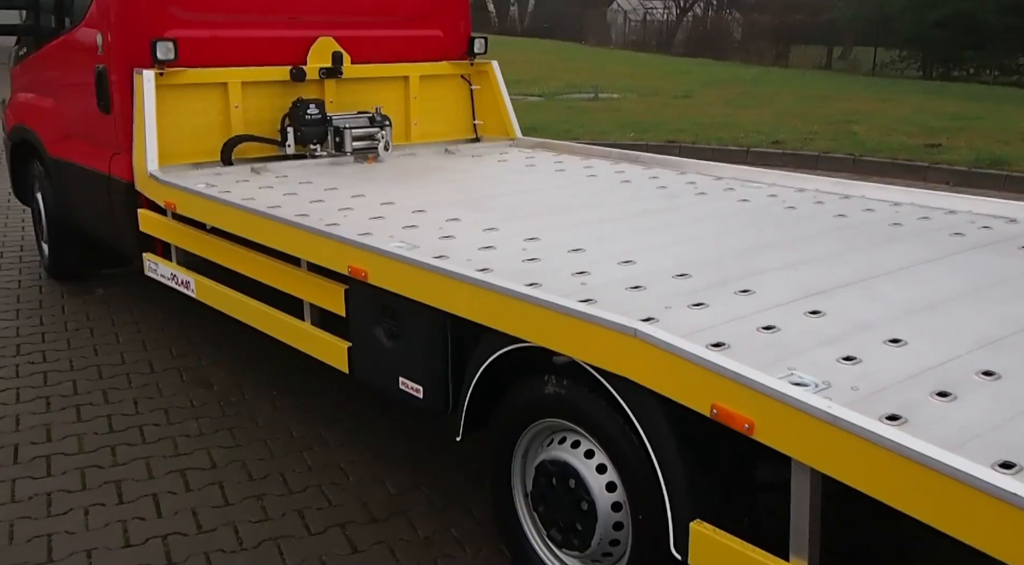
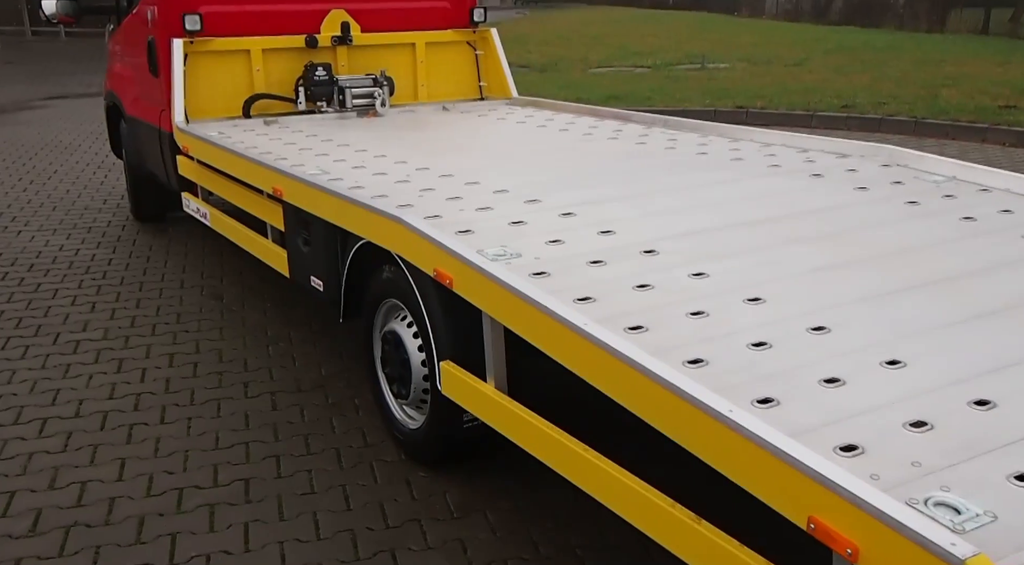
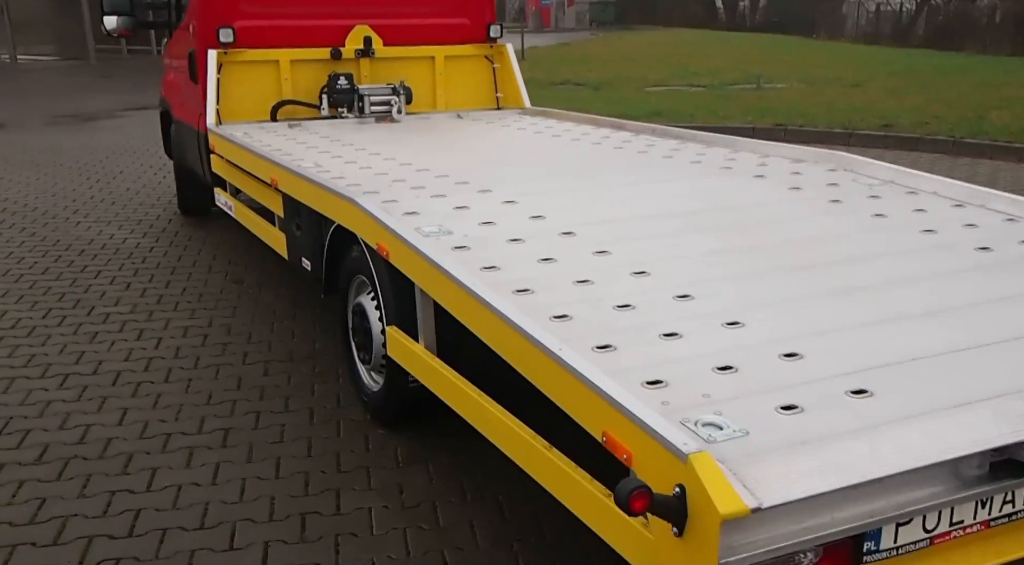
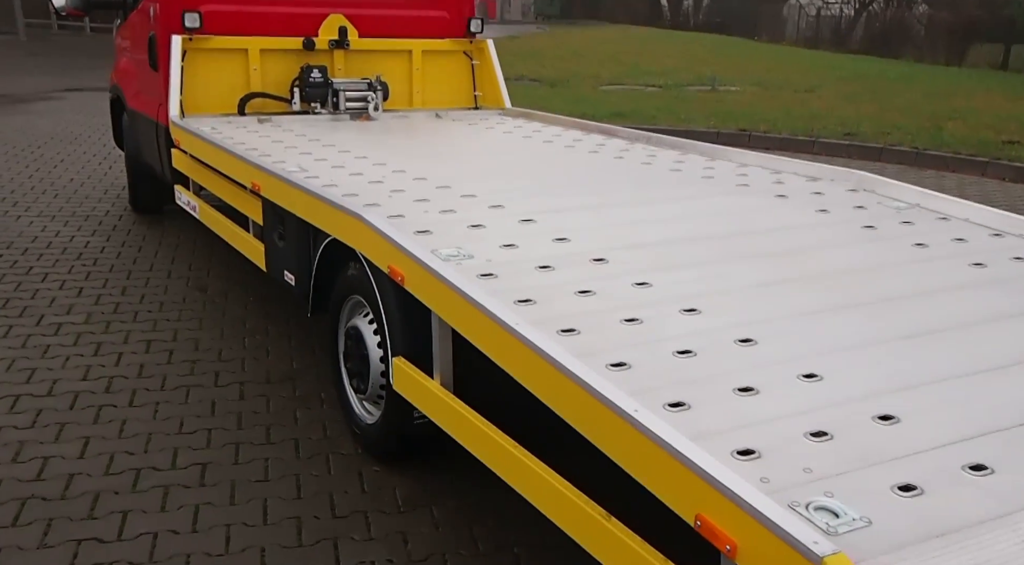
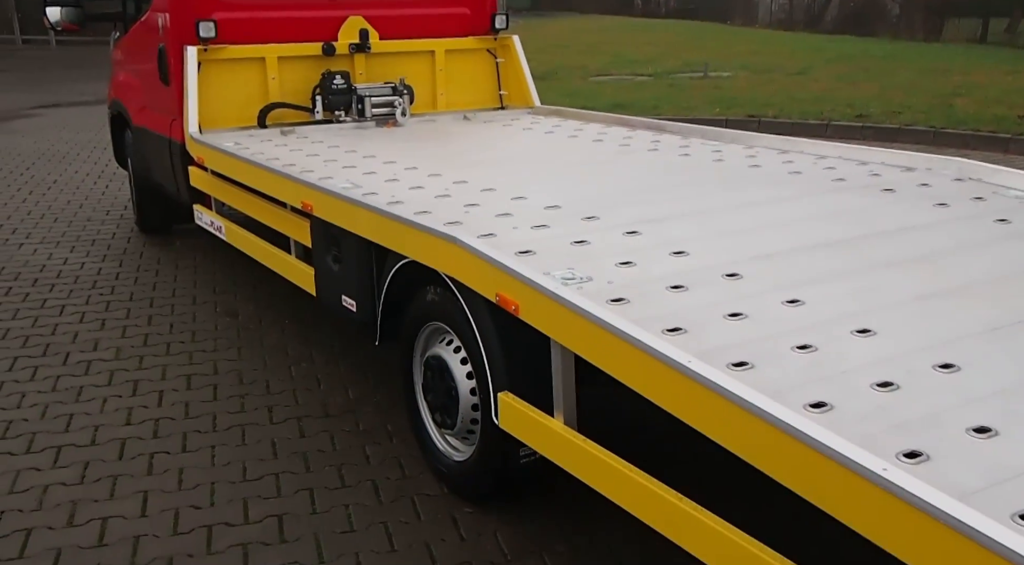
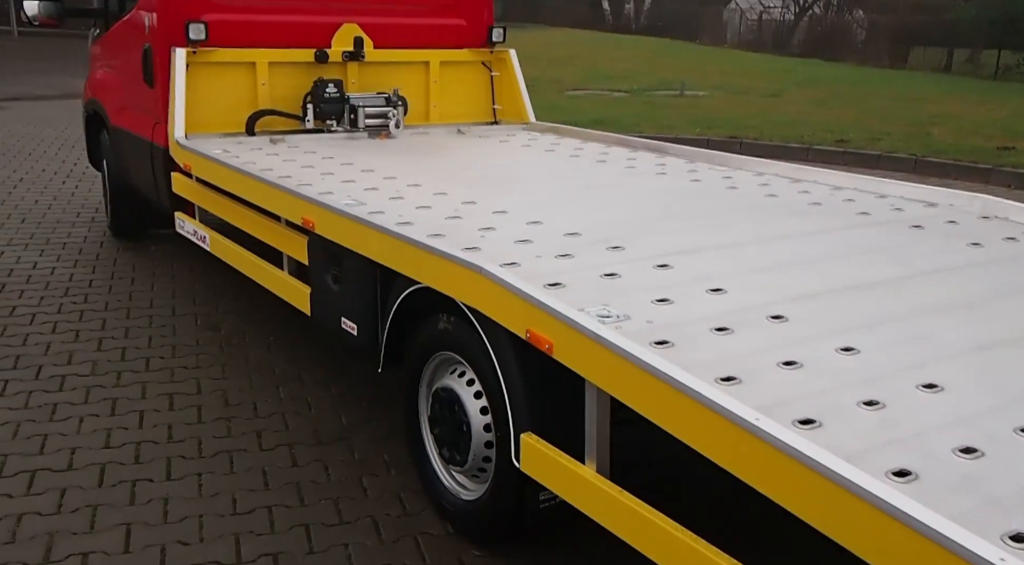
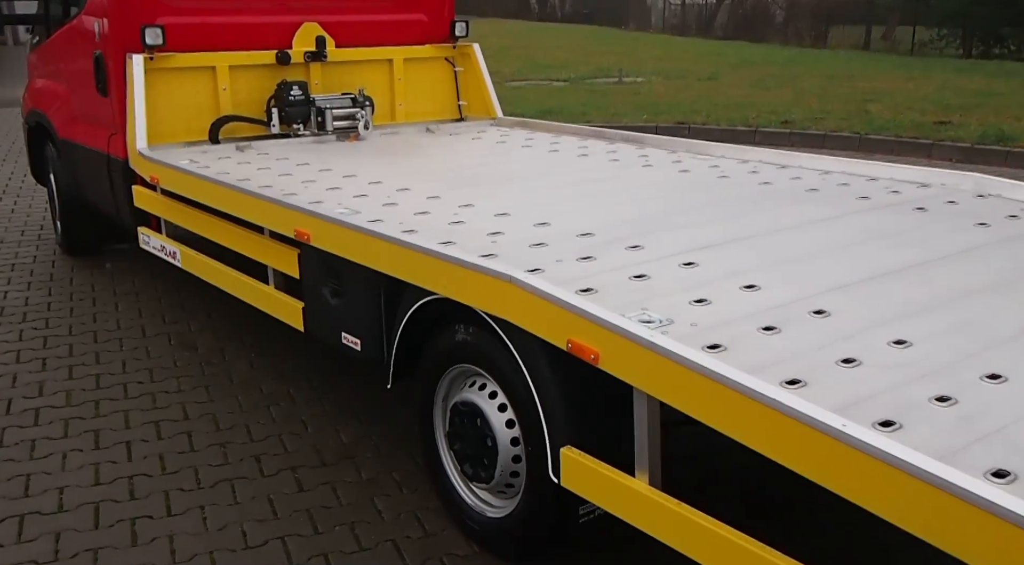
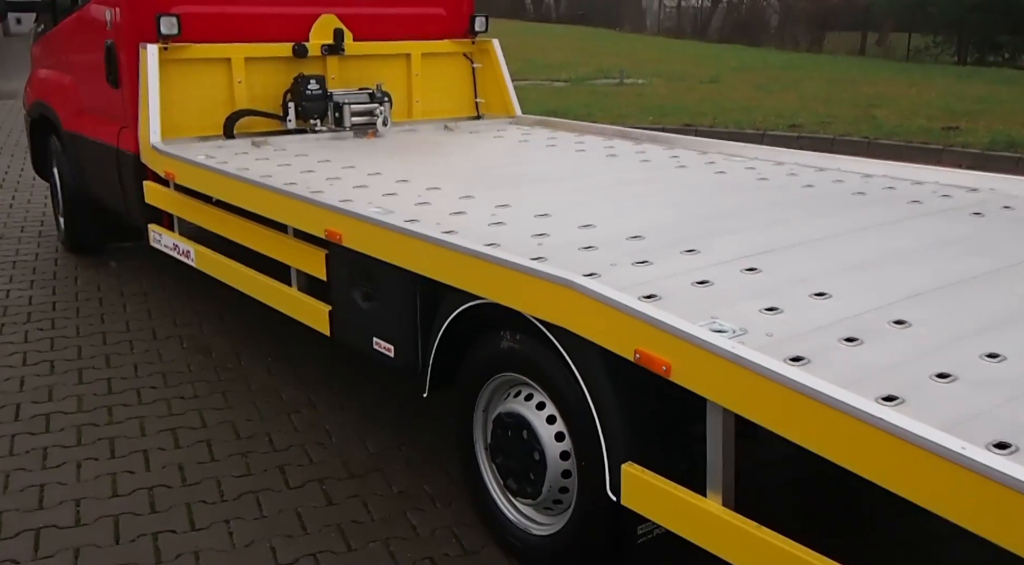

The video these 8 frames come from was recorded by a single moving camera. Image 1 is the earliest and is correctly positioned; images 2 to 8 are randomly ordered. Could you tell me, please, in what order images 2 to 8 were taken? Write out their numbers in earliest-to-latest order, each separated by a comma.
8, 7, 6, 5, 2, 4, 3
